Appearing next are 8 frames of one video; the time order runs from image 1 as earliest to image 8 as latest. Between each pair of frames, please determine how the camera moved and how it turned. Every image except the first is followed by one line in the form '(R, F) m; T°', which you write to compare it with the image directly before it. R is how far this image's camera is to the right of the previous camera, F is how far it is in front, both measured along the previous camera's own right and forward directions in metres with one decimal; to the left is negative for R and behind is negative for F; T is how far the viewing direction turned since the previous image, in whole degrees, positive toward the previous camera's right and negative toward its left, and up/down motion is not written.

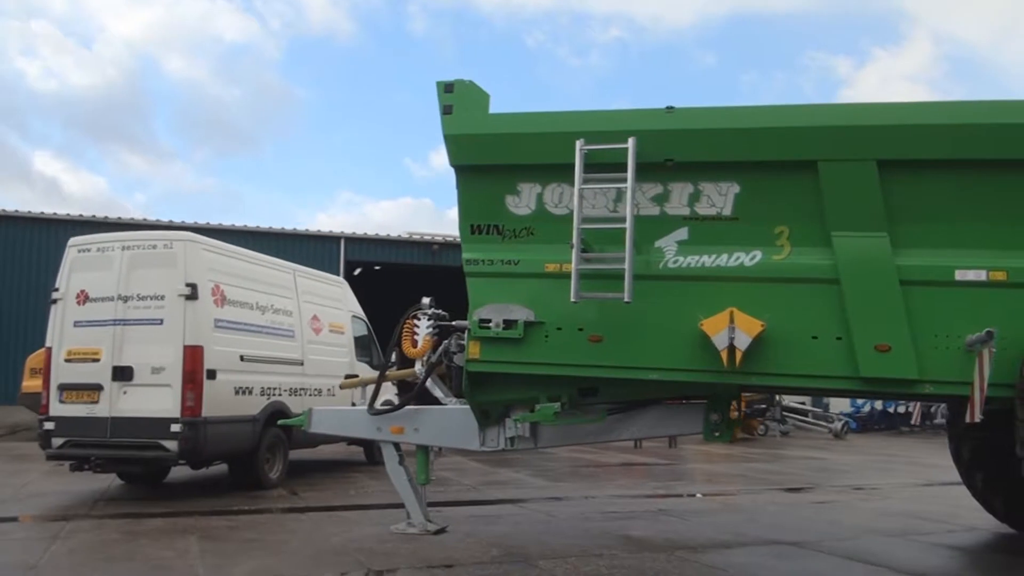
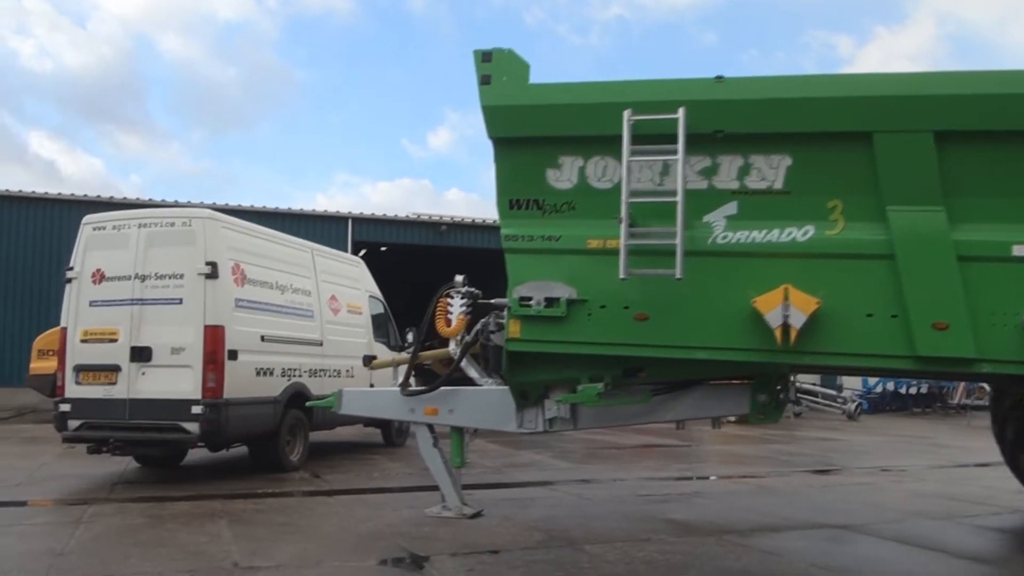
(-0.3, +0.2) m; 0°
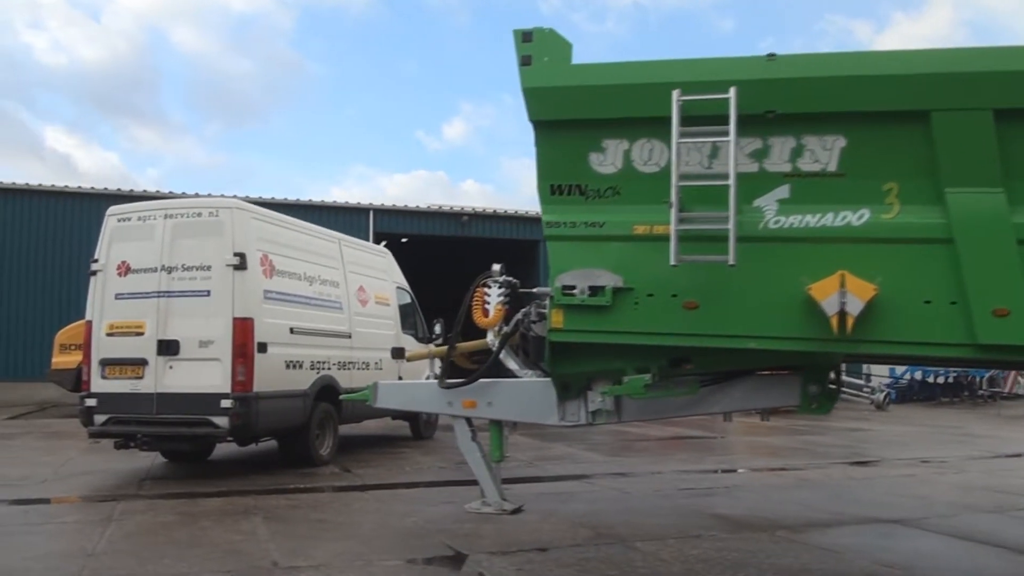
(-0.2, +0.2) m; -1°
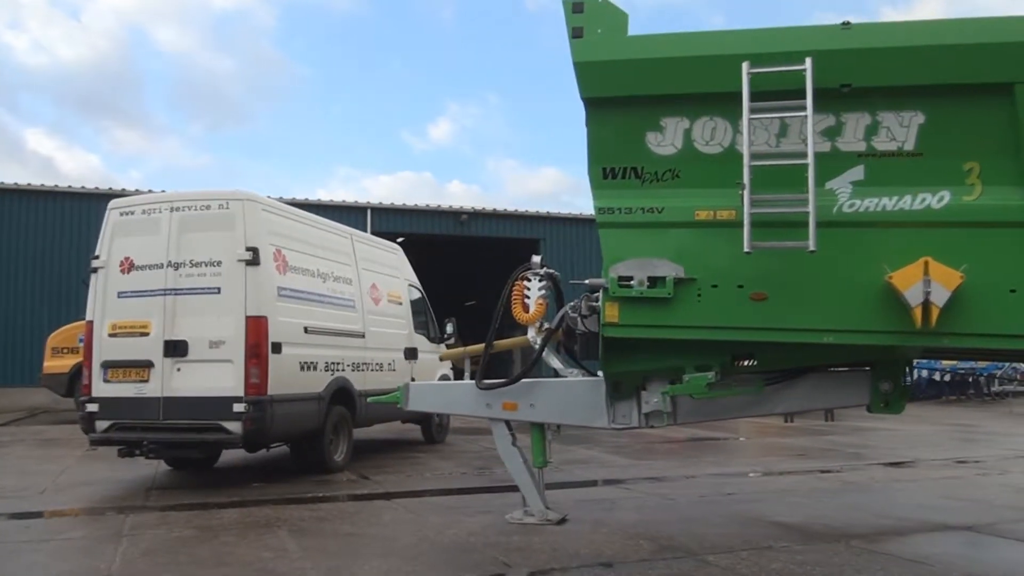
(-0.3, +0.5) m; +1°
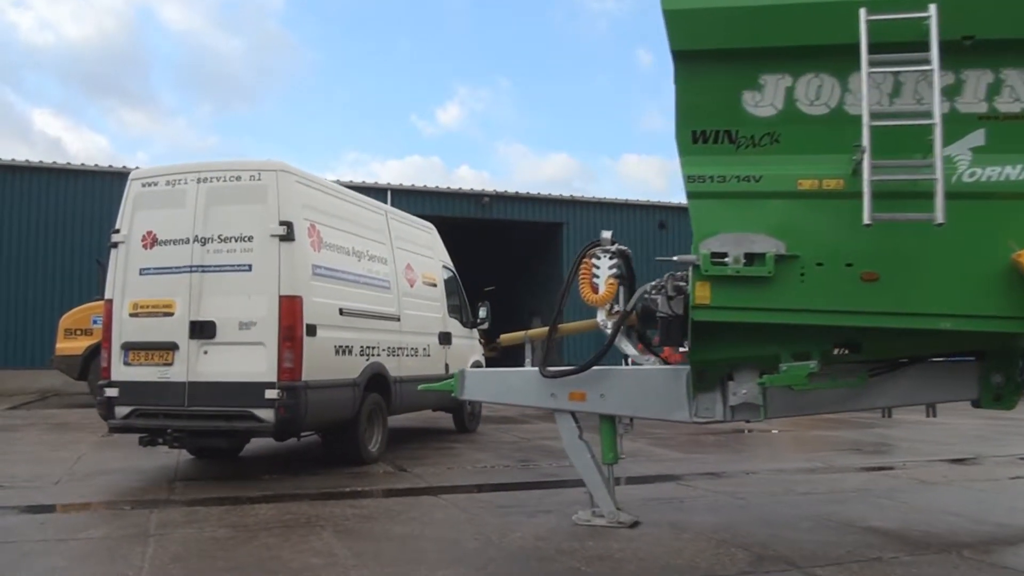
(-0.3, +0.6) m; 0°
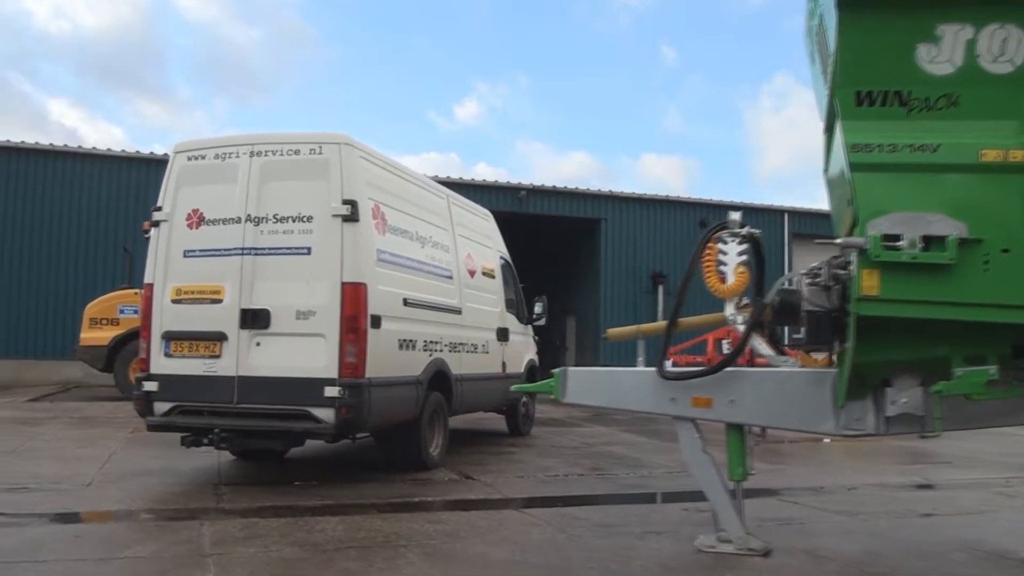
(-0.5, +0.8) m; -1°
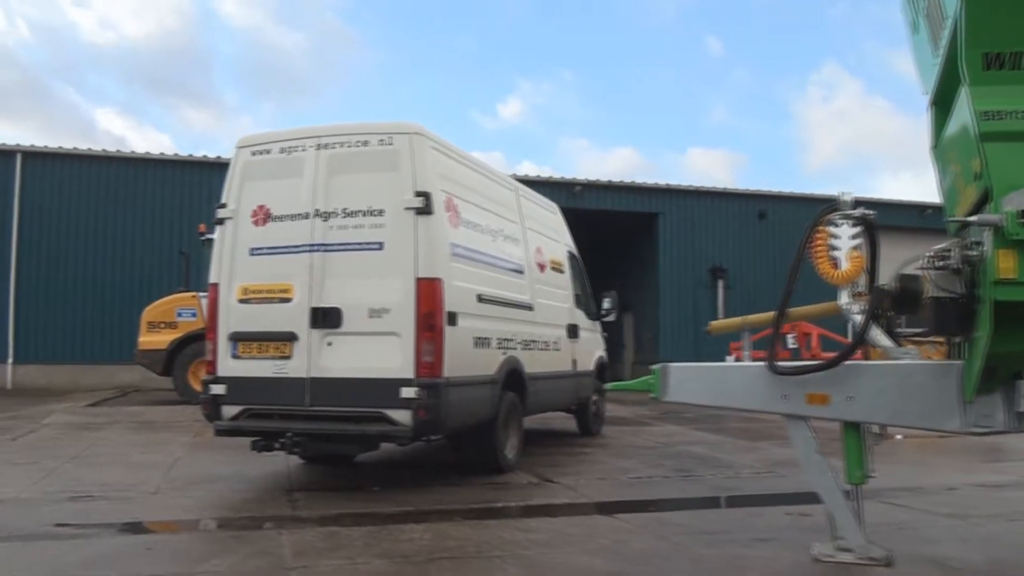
(-0.2, +0.3) m; -2°
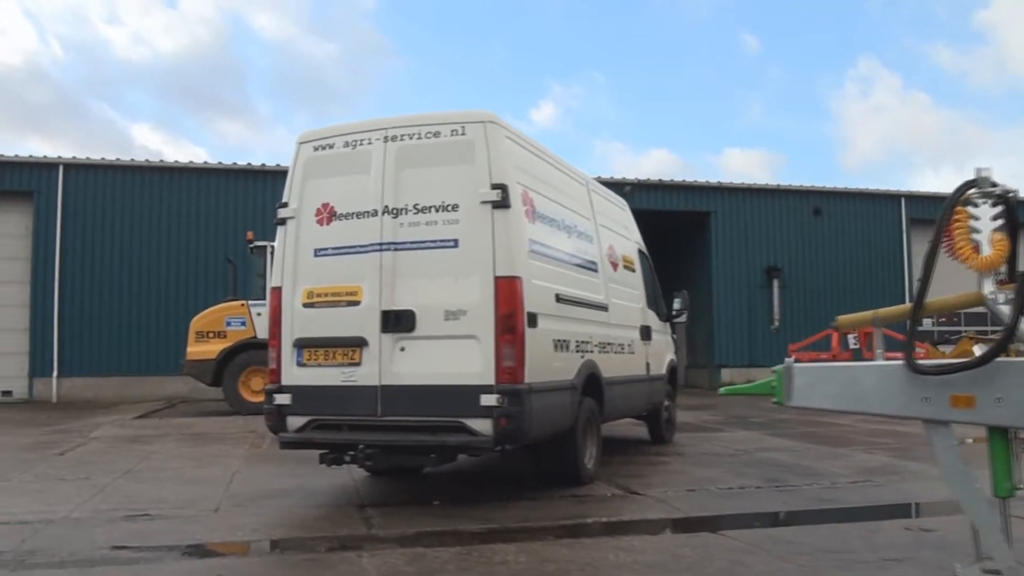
(-0.3, +0.4) m; -2°
